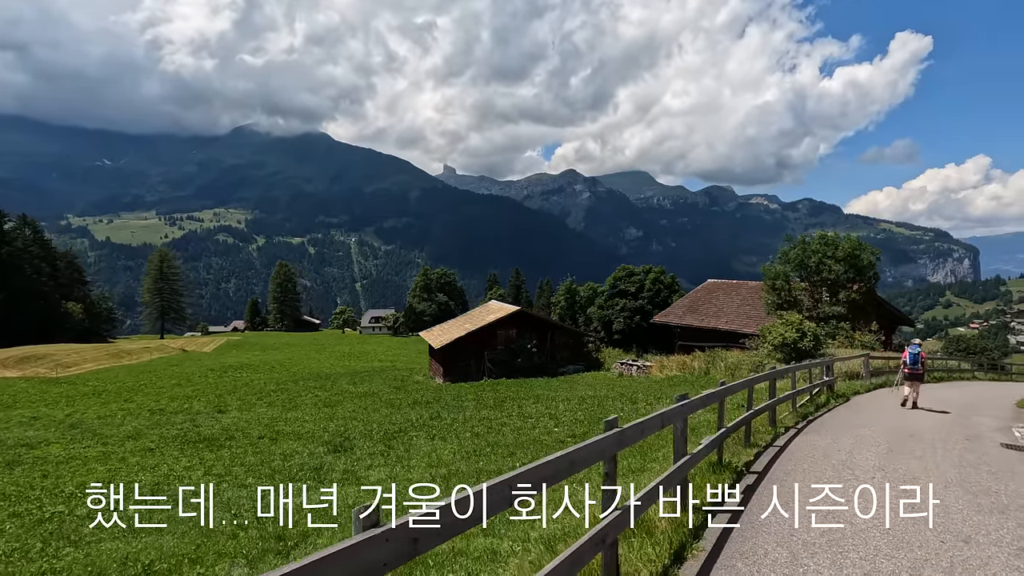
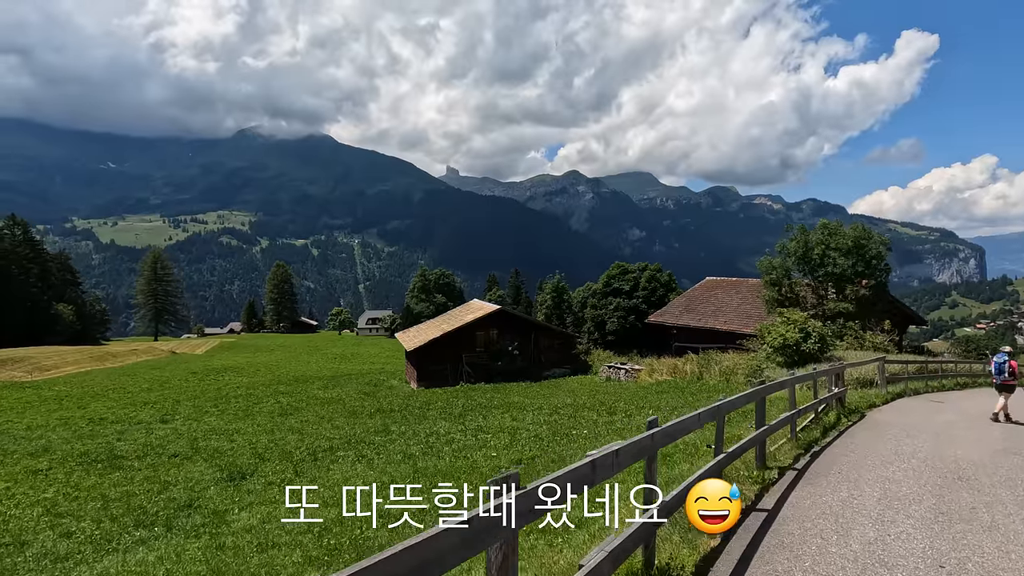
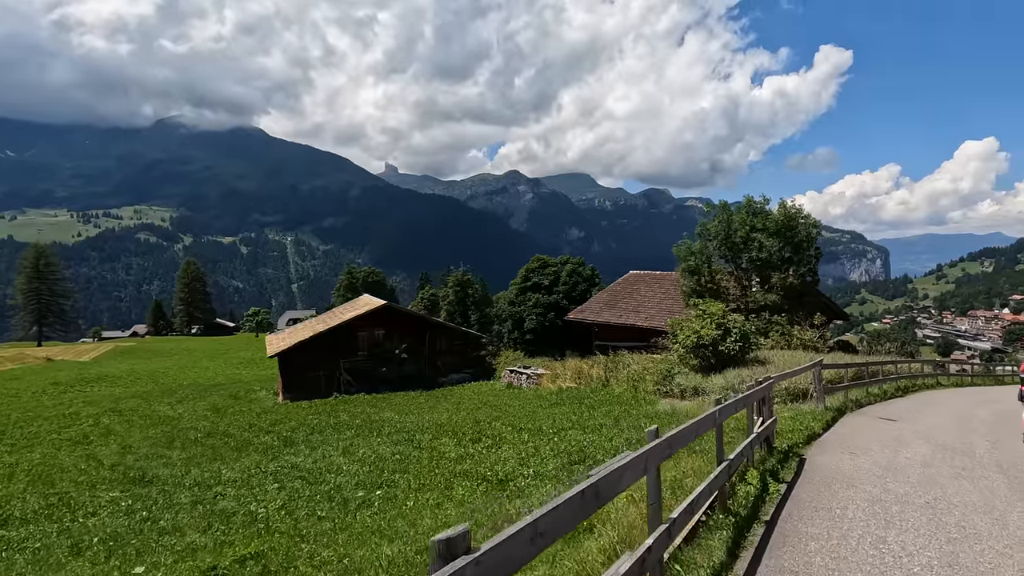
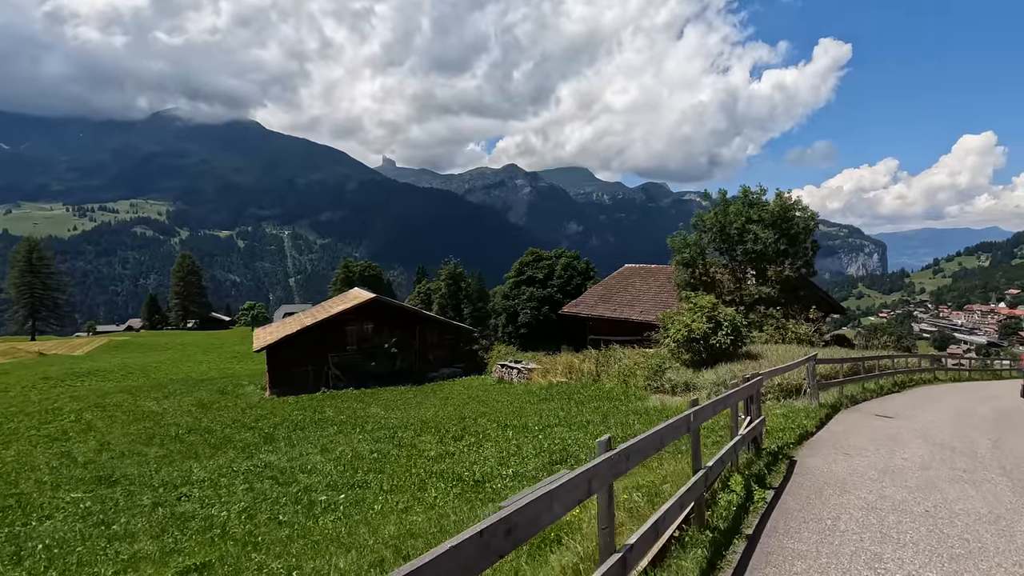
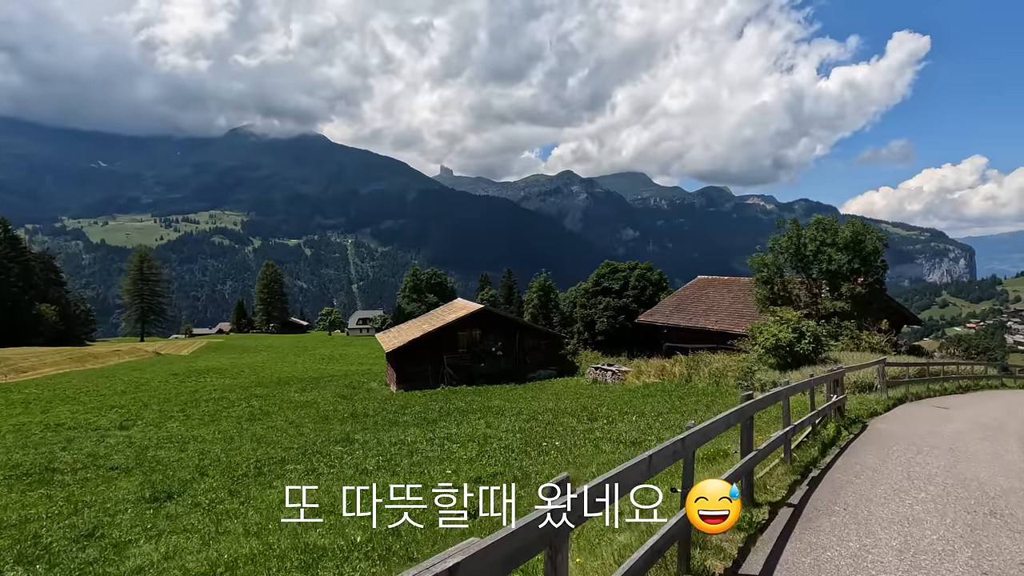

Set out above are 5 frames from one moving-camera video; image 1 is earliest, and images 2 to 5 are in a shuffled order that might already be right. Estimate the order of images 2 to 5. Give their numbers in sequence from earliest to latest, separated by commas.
2, 5, 3, 4
